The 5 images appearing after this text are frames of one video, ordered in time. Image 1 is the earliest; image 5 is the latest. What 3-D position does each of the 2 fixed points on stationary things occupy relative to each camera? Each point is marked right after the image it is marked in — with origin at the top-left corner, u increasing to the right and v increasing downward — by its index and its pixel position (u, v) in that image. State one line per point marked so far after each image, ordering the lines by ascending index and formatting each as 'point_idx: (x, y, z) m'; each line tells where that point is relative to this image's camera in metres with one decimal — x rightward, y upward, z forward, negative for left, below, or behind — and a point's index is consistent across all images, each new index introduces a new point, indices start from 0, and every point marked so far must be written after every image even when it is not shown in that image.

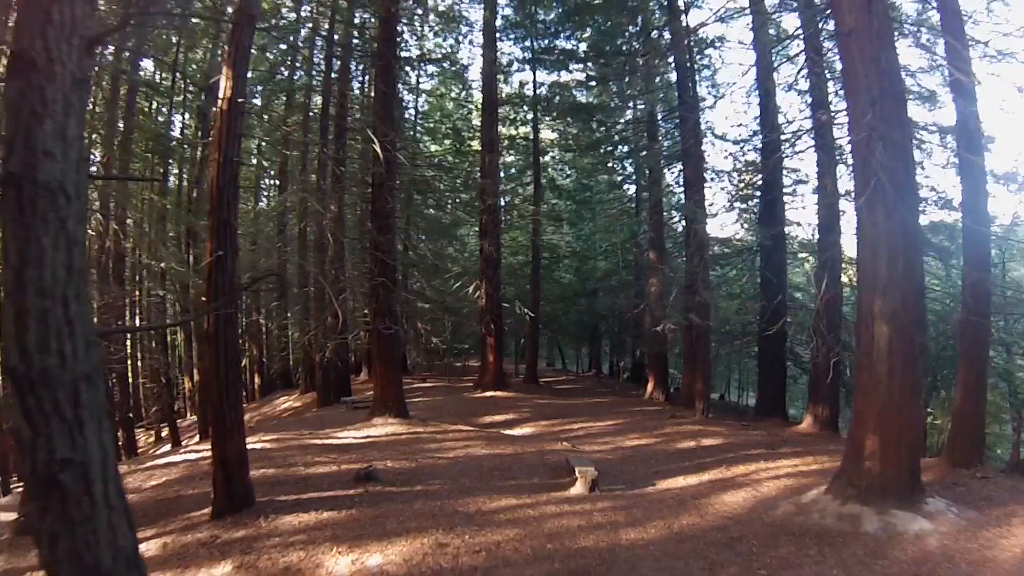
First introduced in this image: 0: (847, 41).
0: (+2.9, +2.1, +6.6) m
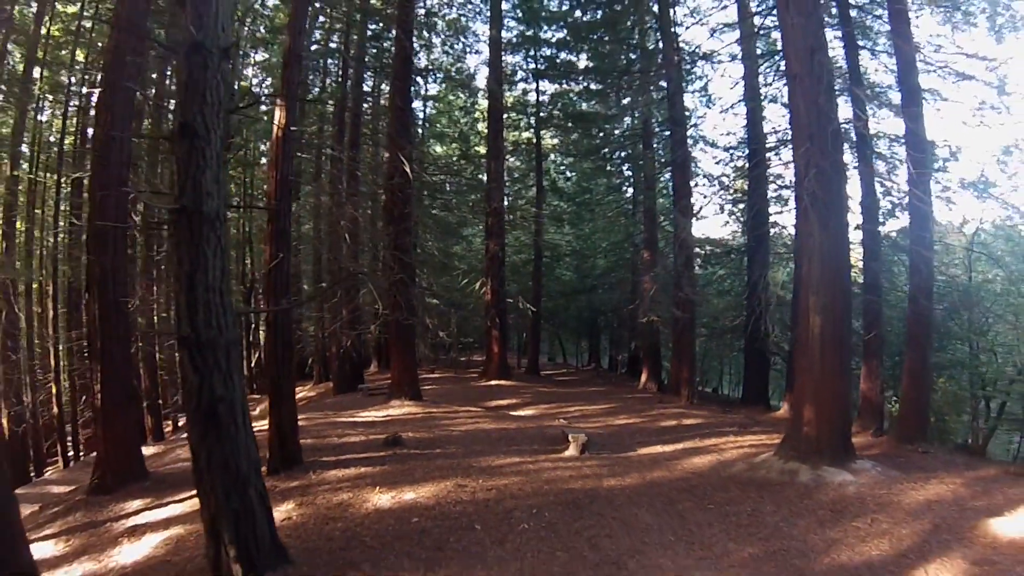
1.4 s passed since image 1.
0: (+3.0, +2.2, +8.0) m
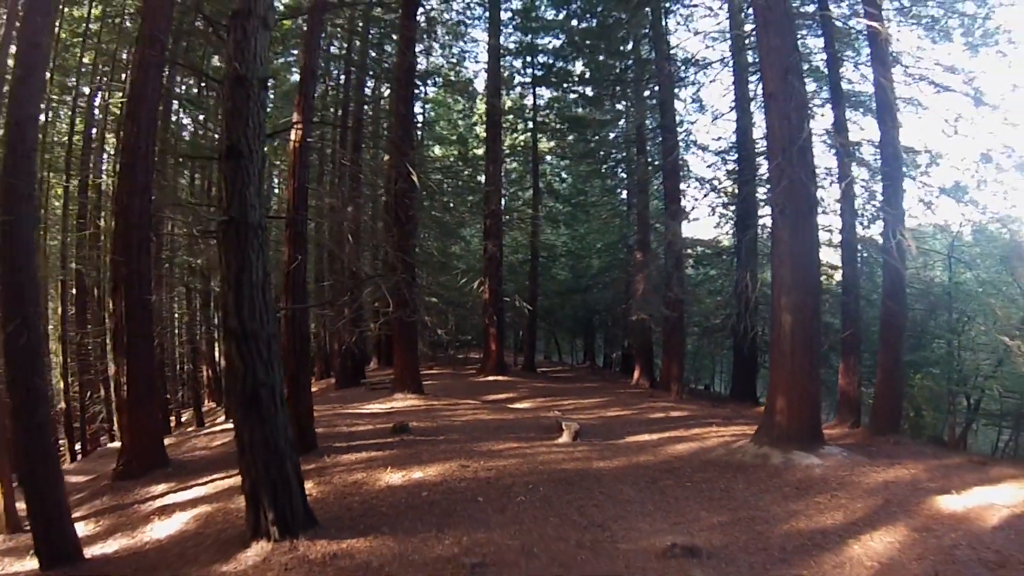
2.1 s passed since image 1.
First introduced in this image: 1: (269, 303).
0: (+3.0, +2.1, +8.8) m
1: (-1.7, -0.1, +5.4) m
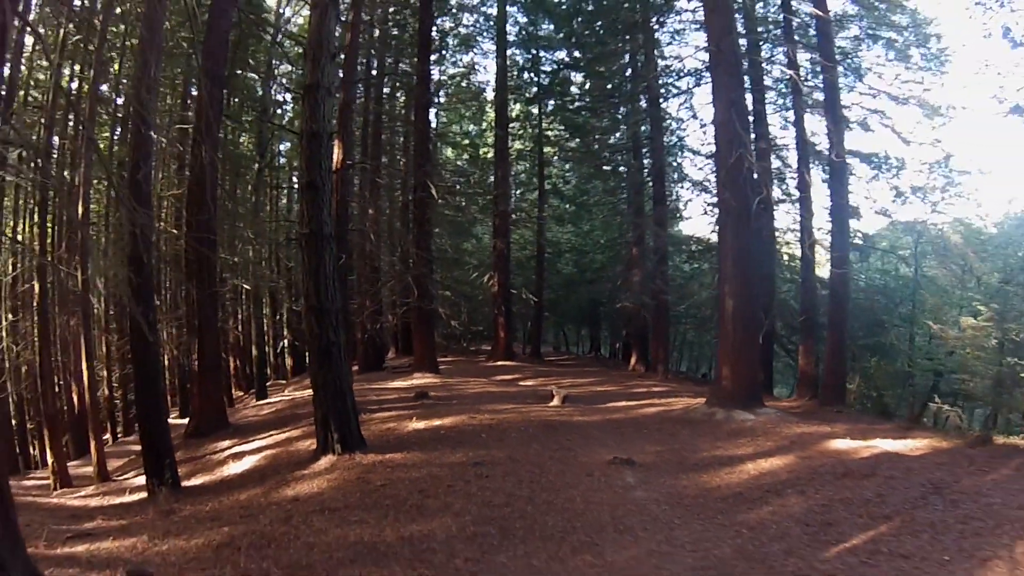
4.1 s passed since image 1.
0: (+3.0, +2.3, +11.0) m
1: (-1.8, 0.0, +7.7) m
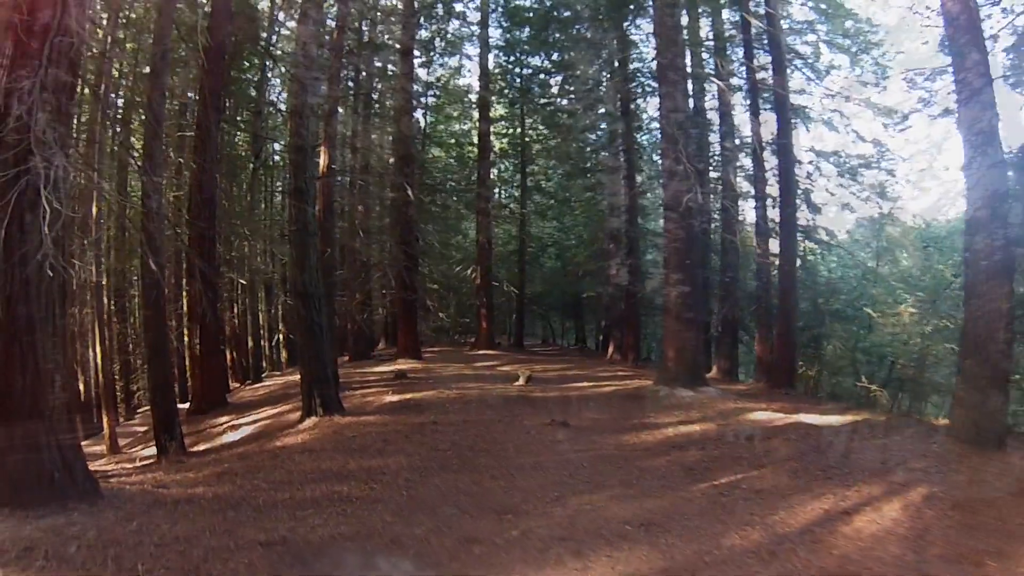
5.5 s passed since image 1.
0: (+2.4, +2.4, +12.3) m
1: (-2.3, +0.1, +9.0) m
